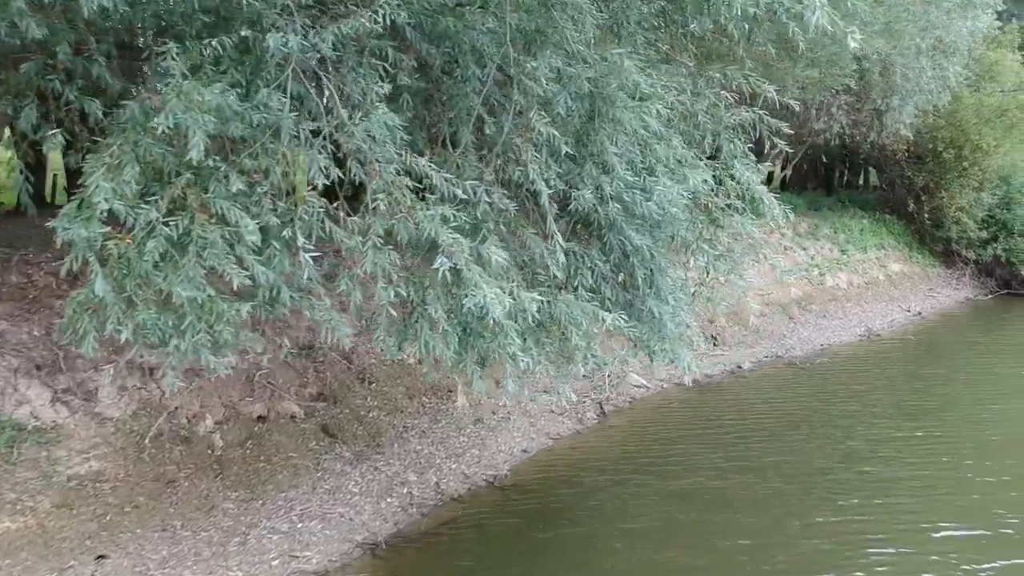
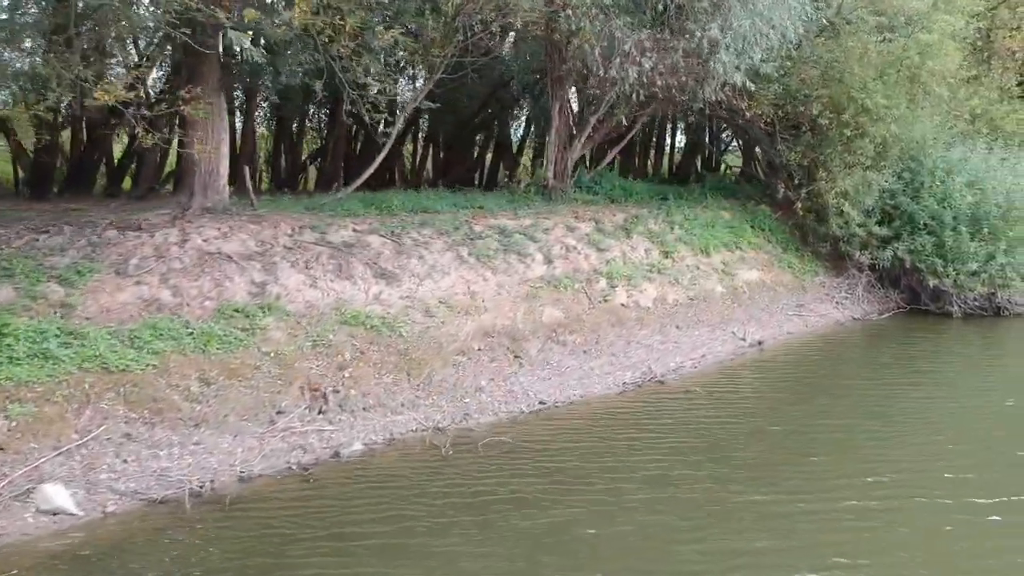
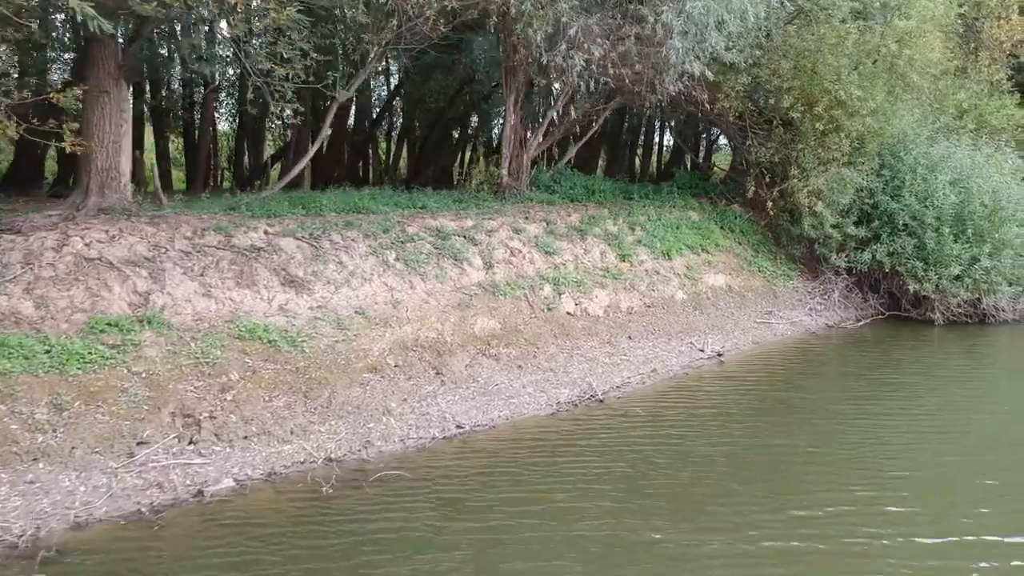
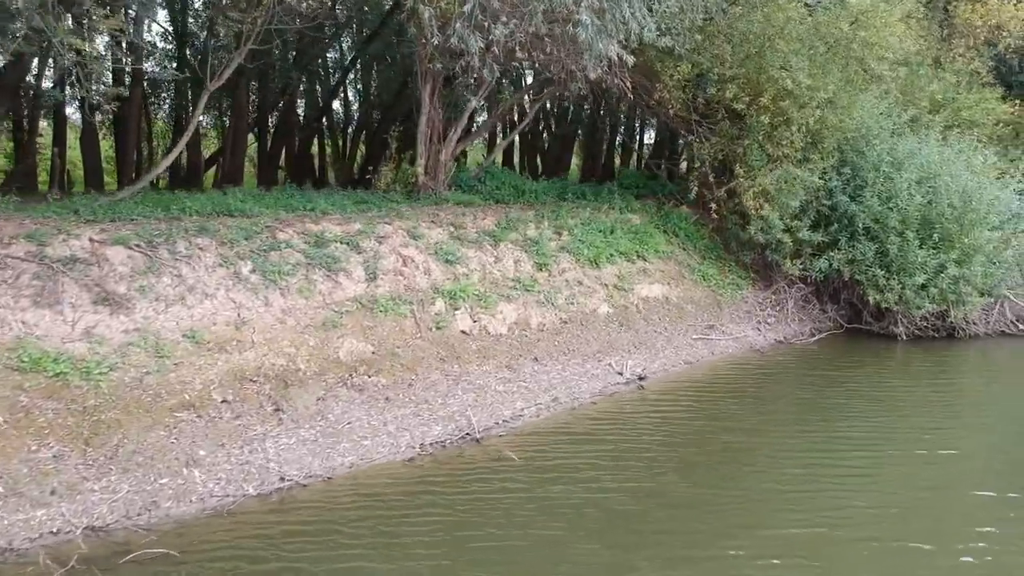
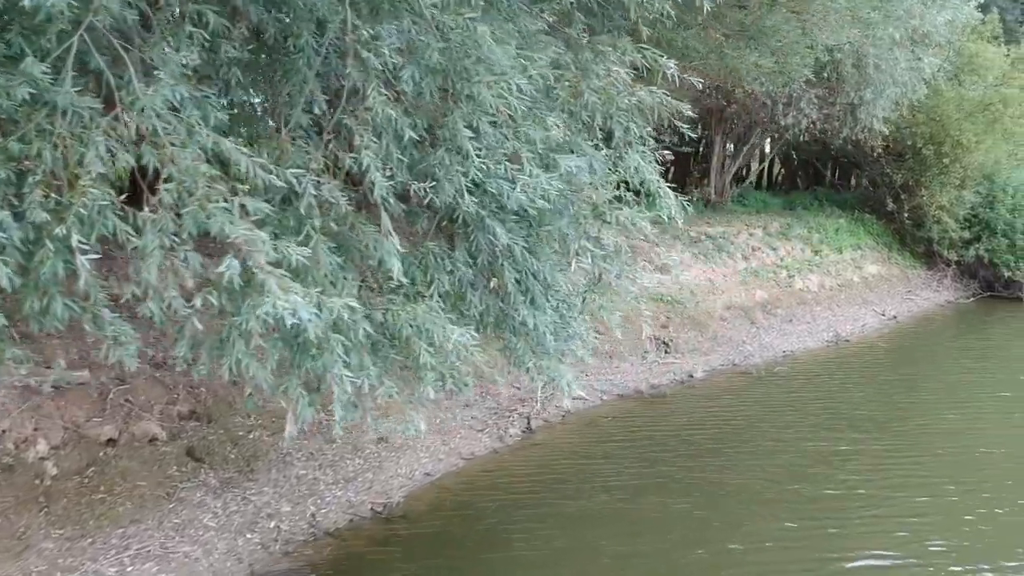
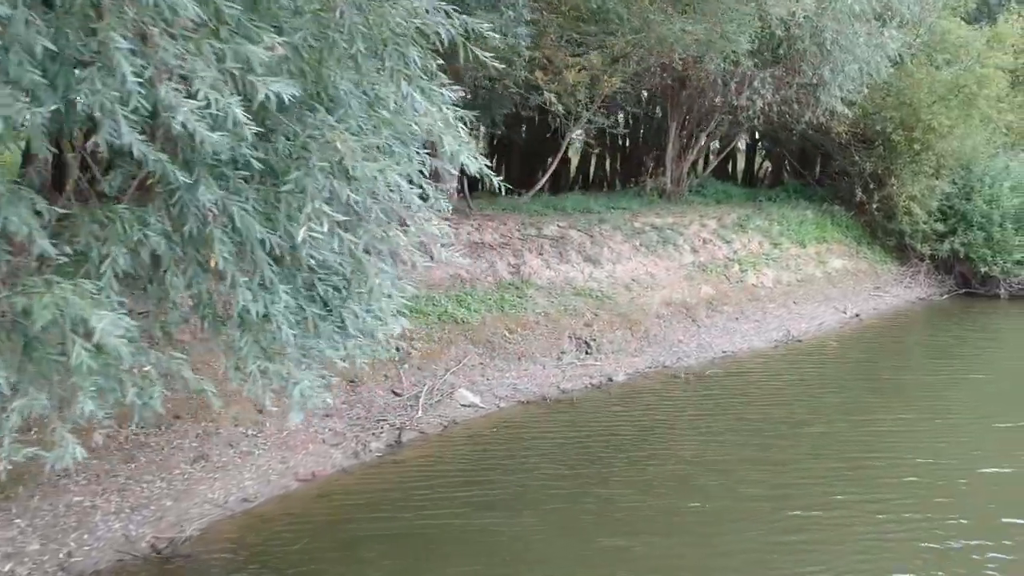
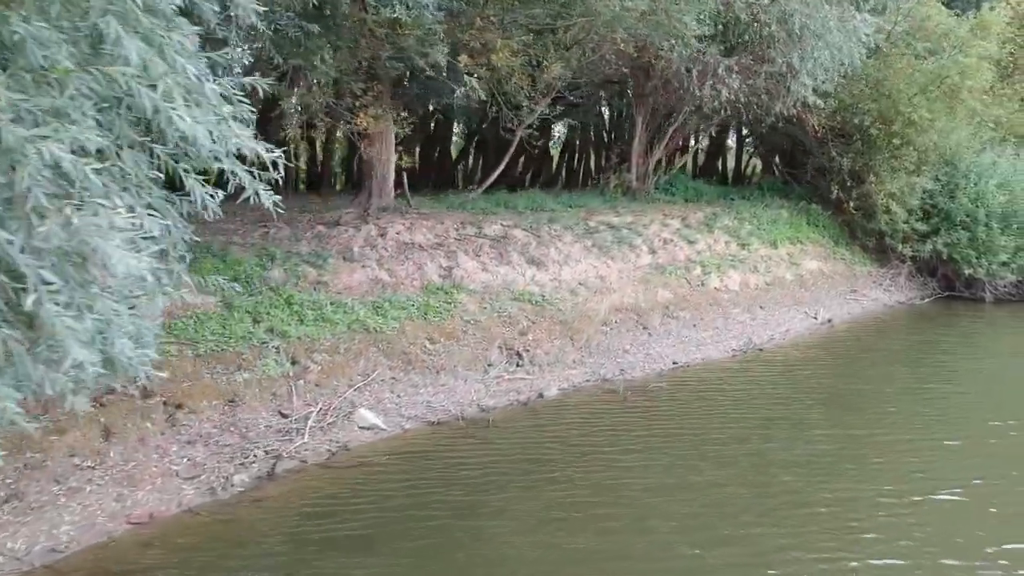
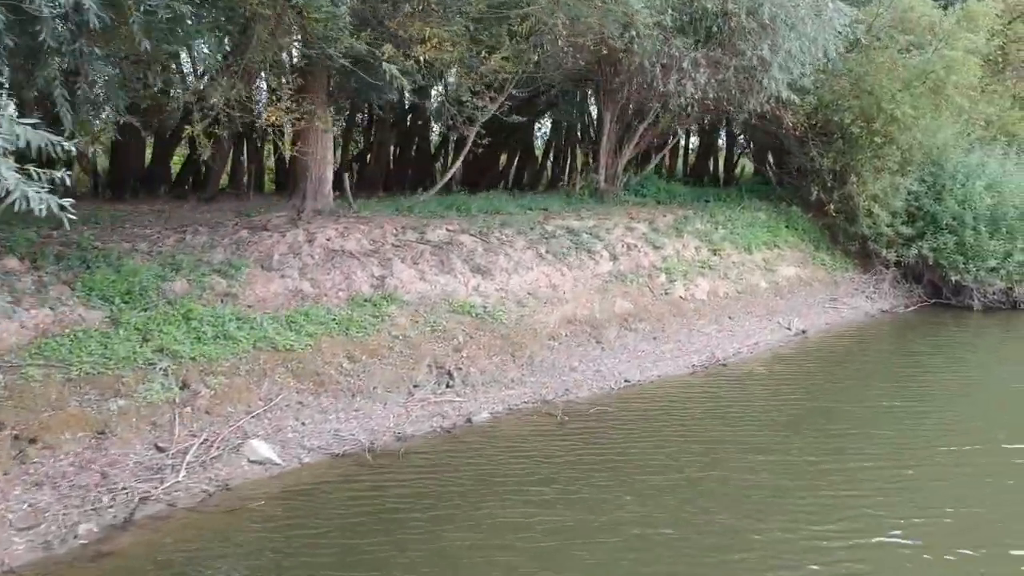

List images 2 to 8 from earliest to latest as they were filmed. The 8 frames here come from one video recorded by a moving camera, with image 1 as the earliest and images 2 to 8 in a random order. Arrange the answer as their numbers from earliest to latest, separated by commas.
5, 6, 7, 8, 2, 3, 4
